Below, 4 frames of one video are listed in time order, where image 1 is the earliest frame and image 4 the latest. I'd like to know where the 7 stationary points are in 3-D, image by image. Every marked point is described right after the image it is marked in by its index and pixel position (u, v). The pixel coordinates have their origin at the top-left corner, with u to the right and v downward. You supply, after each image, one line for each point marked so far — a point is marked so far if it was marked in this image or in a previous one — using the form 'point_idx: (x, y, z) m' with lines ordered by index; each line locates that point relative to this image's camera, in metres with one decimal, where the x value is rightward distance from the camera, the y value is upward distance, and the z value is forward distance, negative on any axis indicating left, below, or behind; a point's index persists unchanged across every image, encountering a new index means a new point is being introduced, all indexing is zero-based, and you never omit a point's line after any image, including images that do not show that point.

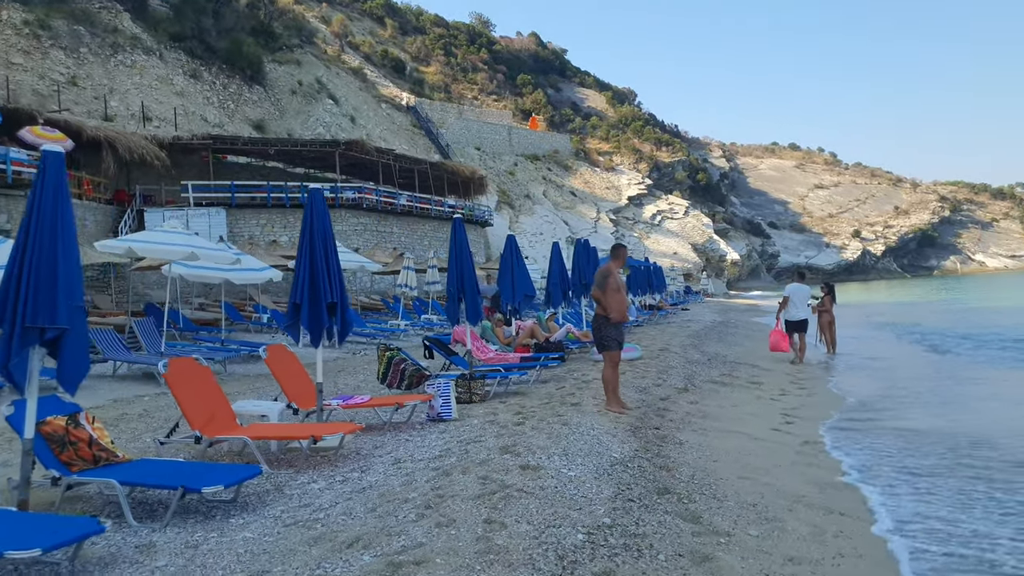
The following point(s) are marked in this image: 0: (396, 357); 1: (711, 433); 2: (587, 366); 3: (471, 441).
0: (-1.2, -0.7, +7.6) m
1: (+1.6, -1.2, +6.1) m
2: (+1.0, -1.0, +9.7) m
3: (-0.3, -1.1, +5.2) m
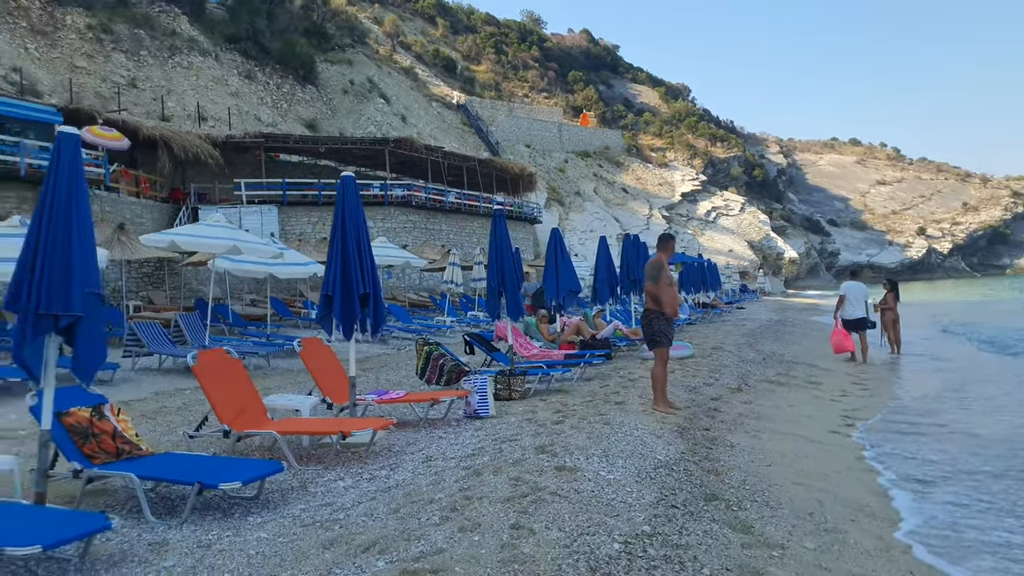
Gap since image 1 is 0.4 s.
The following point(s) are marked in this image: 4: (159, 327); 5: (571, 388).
0: (-0.8, -0.6, +7.4) m
1: (+1.9, -1.1, +5.7) m
2: (+1.5, -1.0, +9.4) m
3: (0.0, -1.0, +4.9) m
4: (-4.4, -0.5, +9.3) m
5: (+0.6, -1.0, +7.4) m
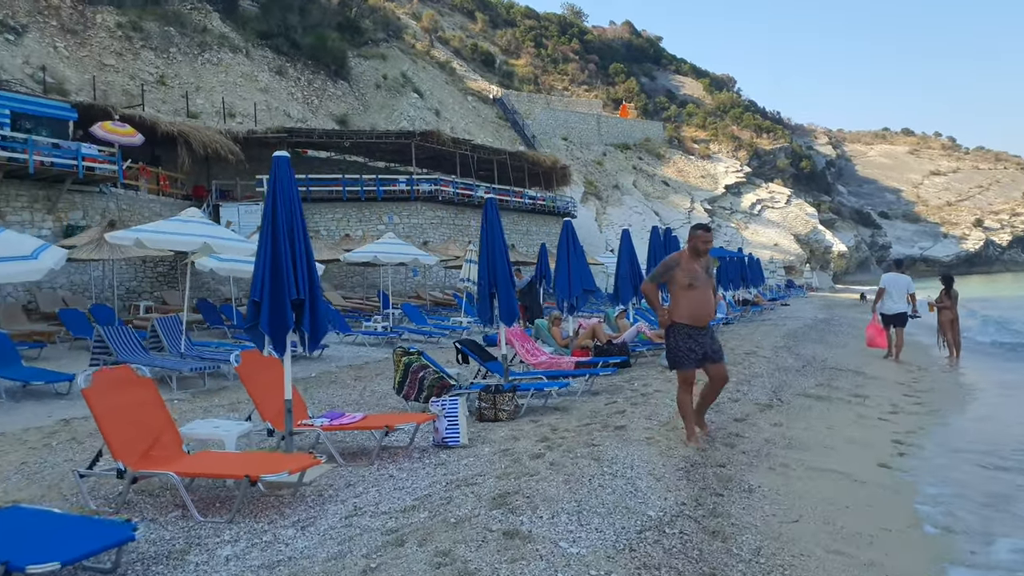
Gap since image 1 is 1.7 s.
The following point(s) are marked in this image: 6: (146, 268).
0: (-0.8, -0.6, +6.4) m
1: (+1.8, -1.1, +4.6) m
2: (+1.6, -1.0, +8.3) m
3: (-0.3, -1.0, +4.0) m
4: (-4.4, -0.5, +8.5) m
5: (+0.5, -1.0, +6.4) m
6: (-9.0, +0.5, +18.3) m
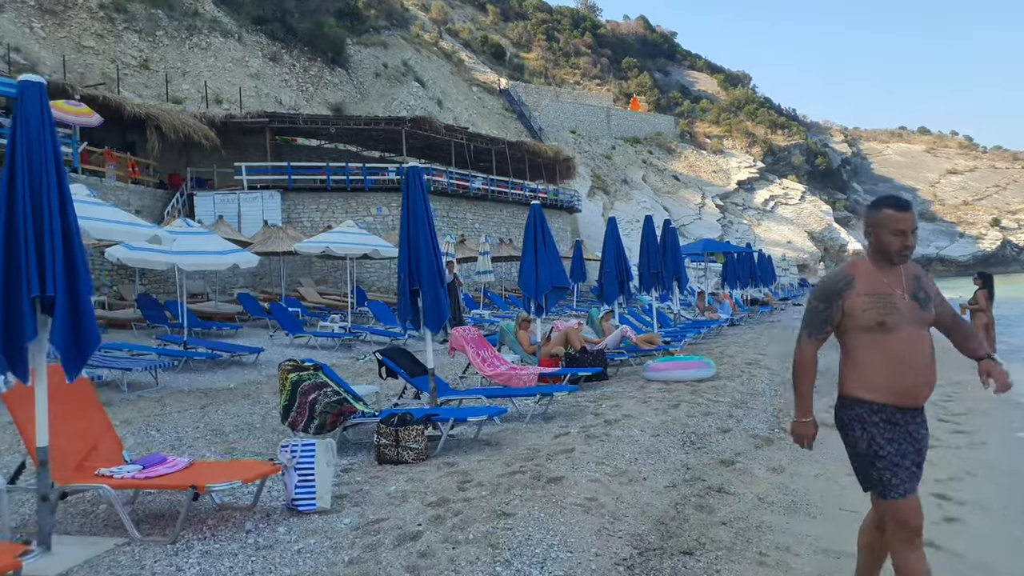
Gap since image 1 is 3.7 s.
0: (-1.4, -0.6, +5.0) m
1: (+1.2, -1.1, +3.1) m
2: (+1.1, -0.9, +6.8) m
3: (-0.8, -1.0, +2.5) m
4: (-4.8, -0.4, +7.1) m
5: (0.0, -1.0, +4.9) m
6: (-9.3, +0.7, +16.9) m
